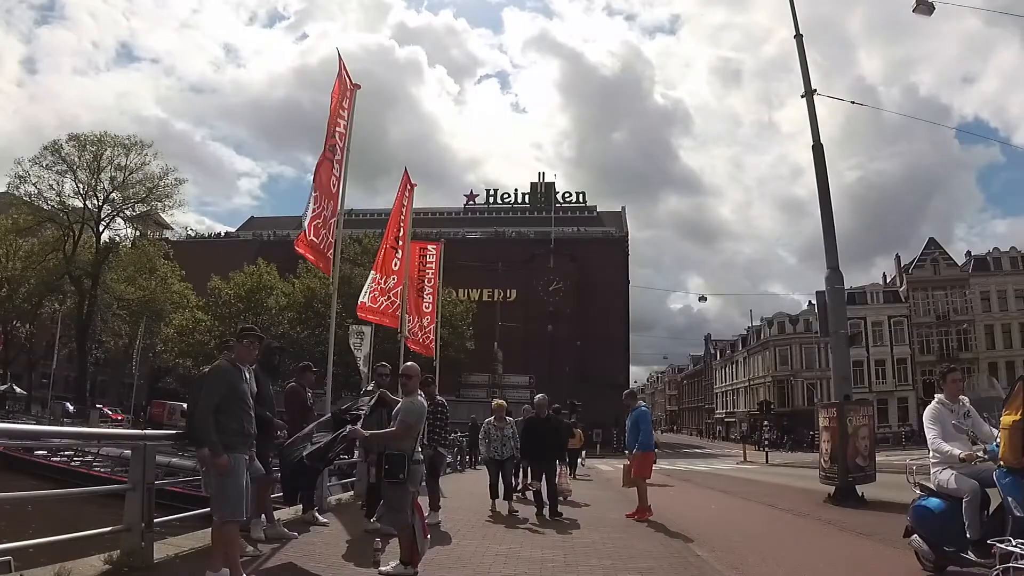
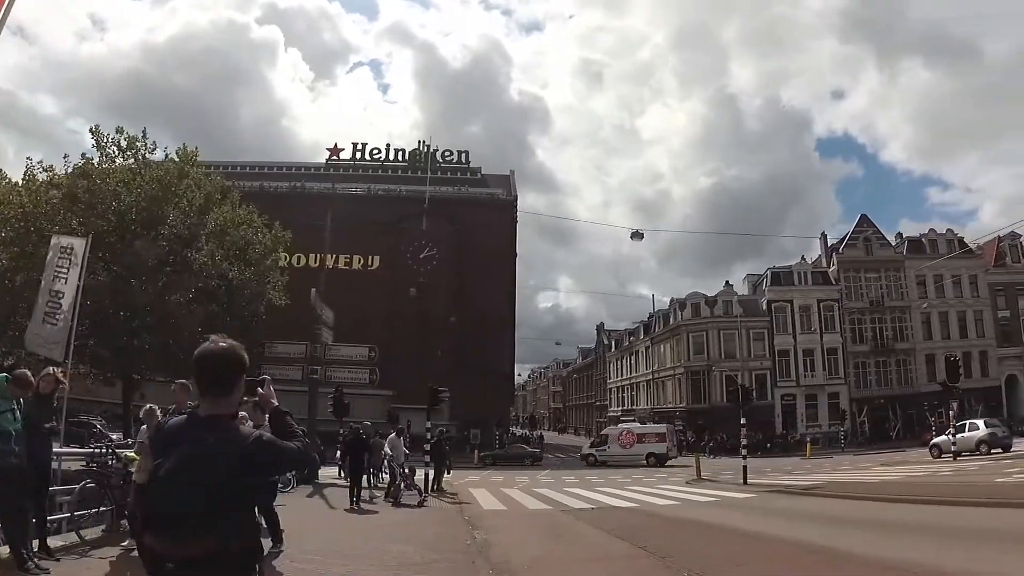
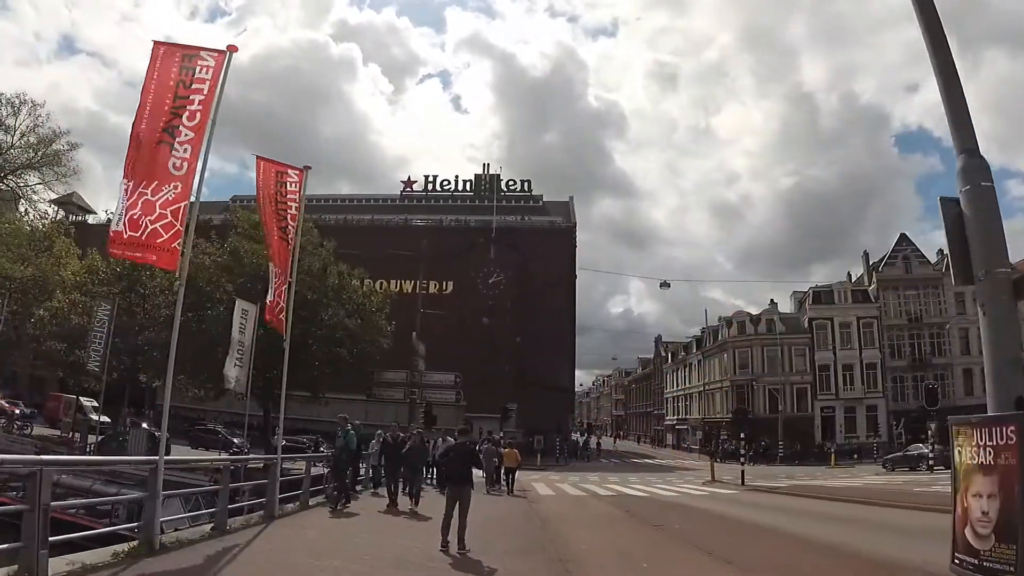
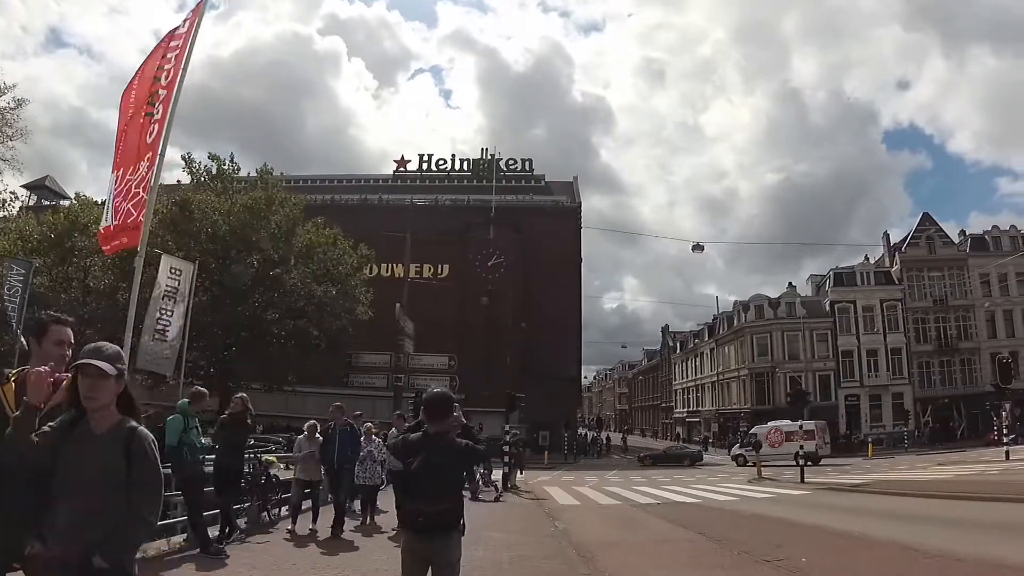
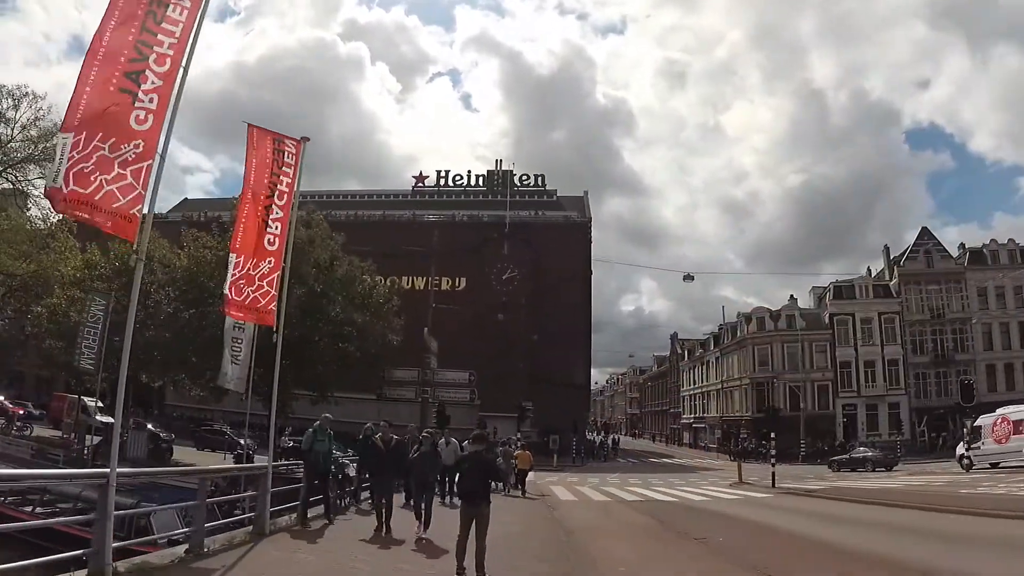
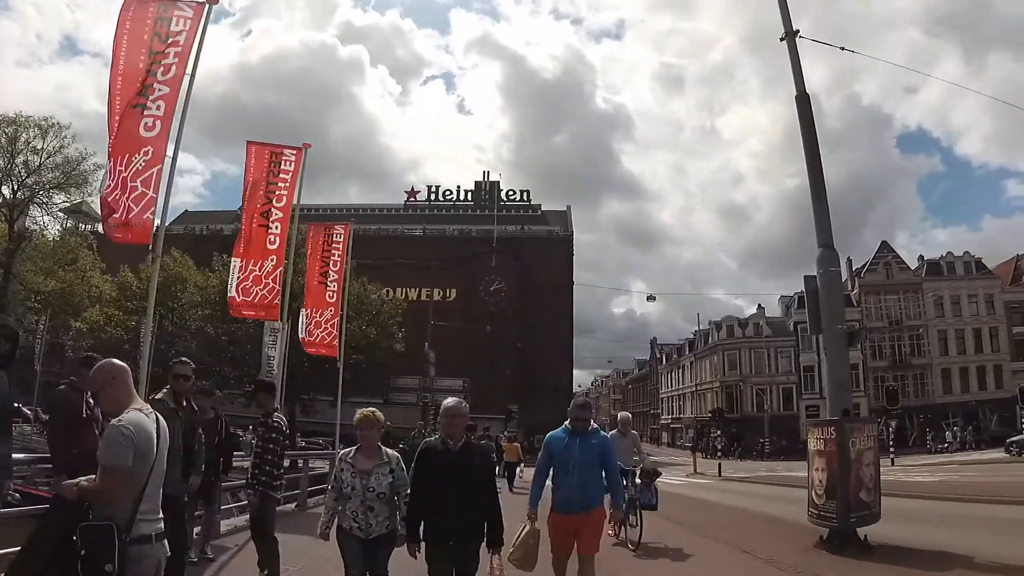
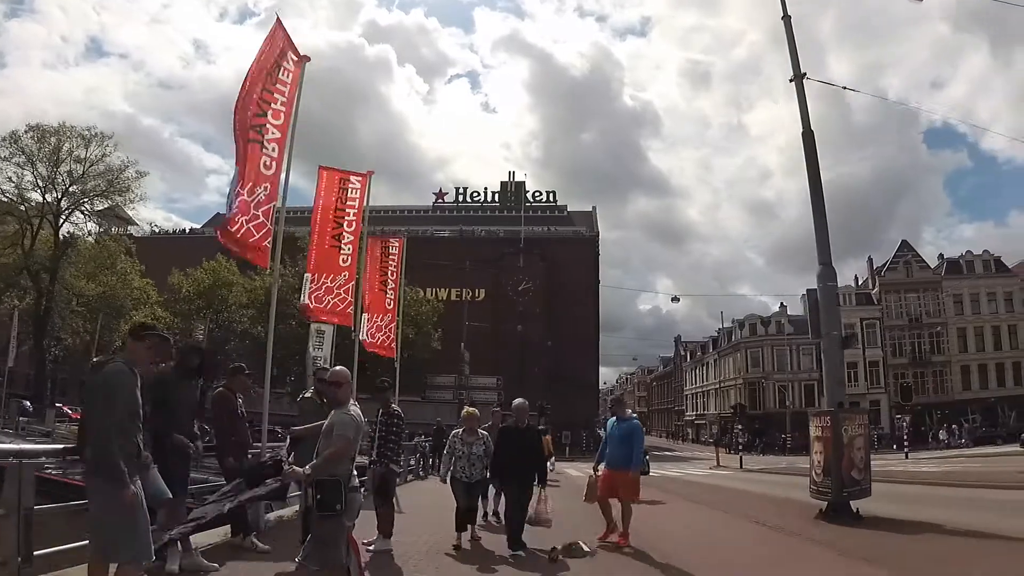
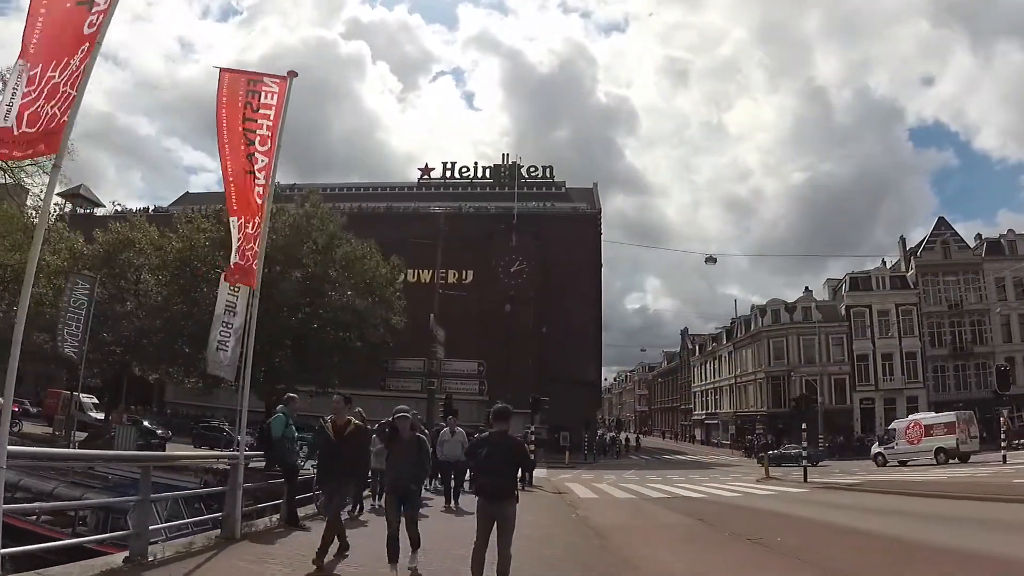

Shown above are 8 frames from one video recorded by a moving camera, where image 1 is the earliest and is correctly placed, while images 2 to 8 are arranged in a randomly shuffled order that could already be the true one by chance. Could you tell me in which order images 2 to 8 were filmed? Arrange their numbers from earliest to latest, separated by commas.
7, 6, 3, 5, 8, 4, 2
